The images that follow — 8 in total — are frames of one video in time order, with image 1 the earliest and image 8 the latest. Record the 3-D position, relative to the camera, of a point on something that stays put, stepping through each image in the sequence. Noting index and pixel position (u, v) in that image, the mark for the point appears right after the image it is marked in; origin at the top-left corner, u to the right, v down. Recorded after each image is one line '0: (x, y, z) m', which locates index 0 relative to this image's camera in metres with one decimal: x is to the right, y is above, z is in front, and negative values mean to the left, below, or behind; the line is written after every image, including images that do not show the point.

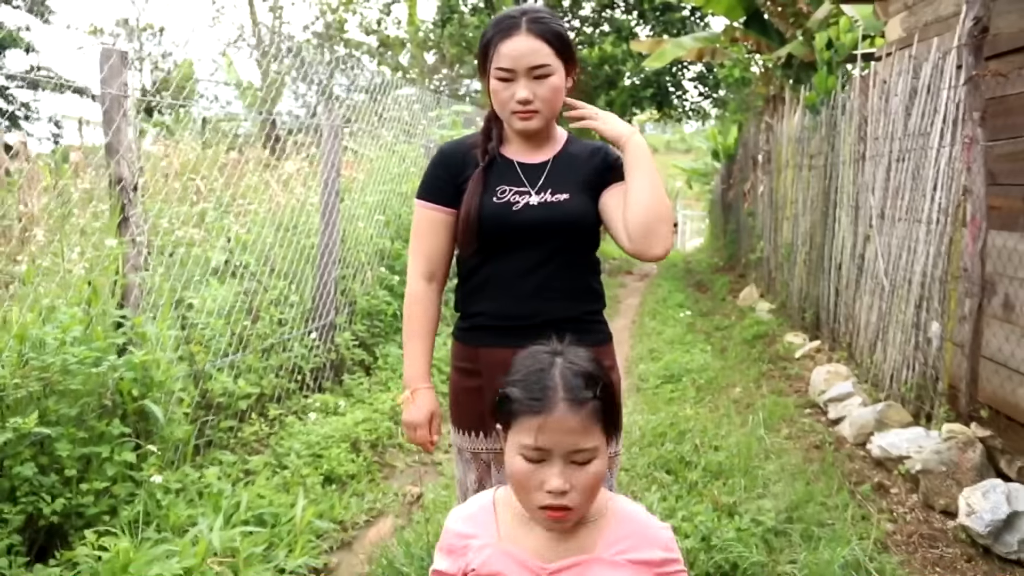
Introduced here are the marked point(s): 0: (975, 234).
0: (+2.1, +0.2, +4.3) m
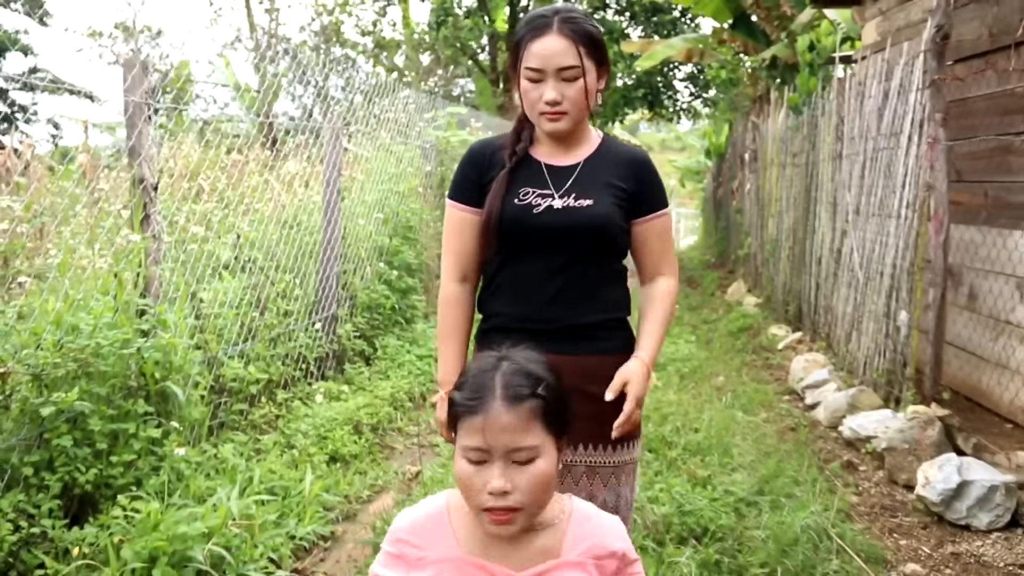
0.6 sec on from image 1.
0: (+2.0, +0.3, +4.6) m
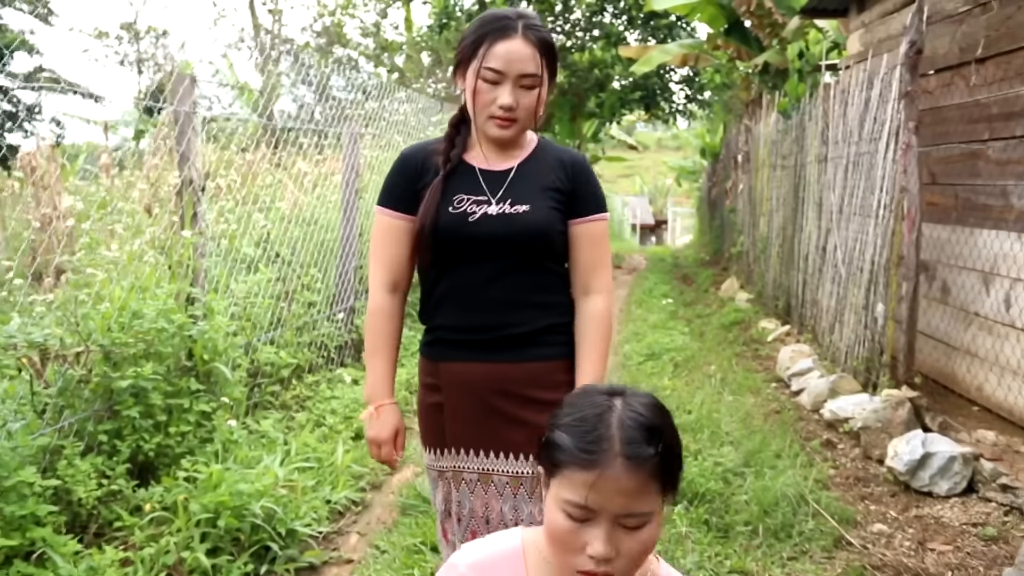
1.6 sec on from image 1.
0: (+2.1, +0.3, +5.1) m
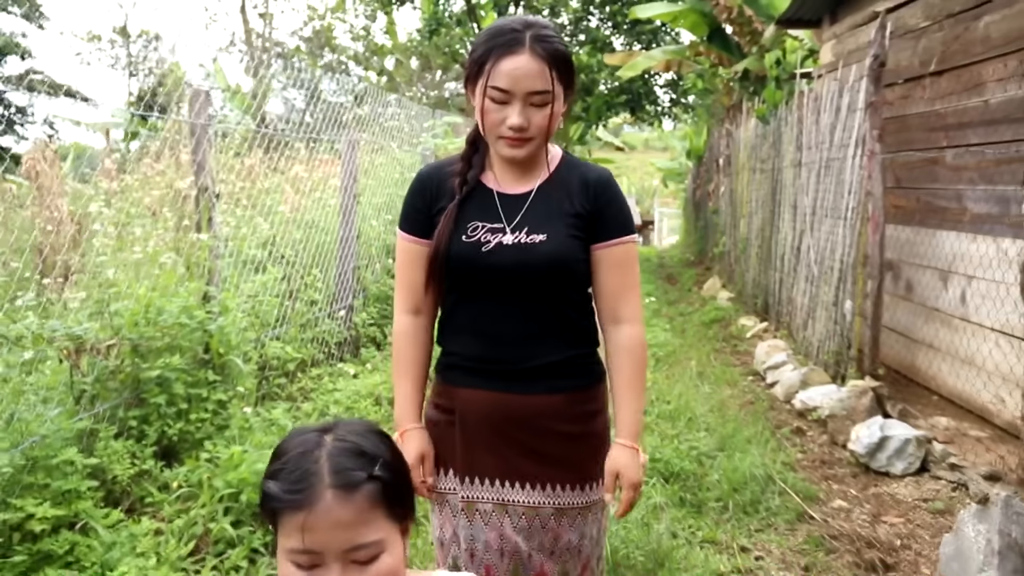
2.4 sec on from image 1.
0: (+2.0, +0.3, +5.4) m
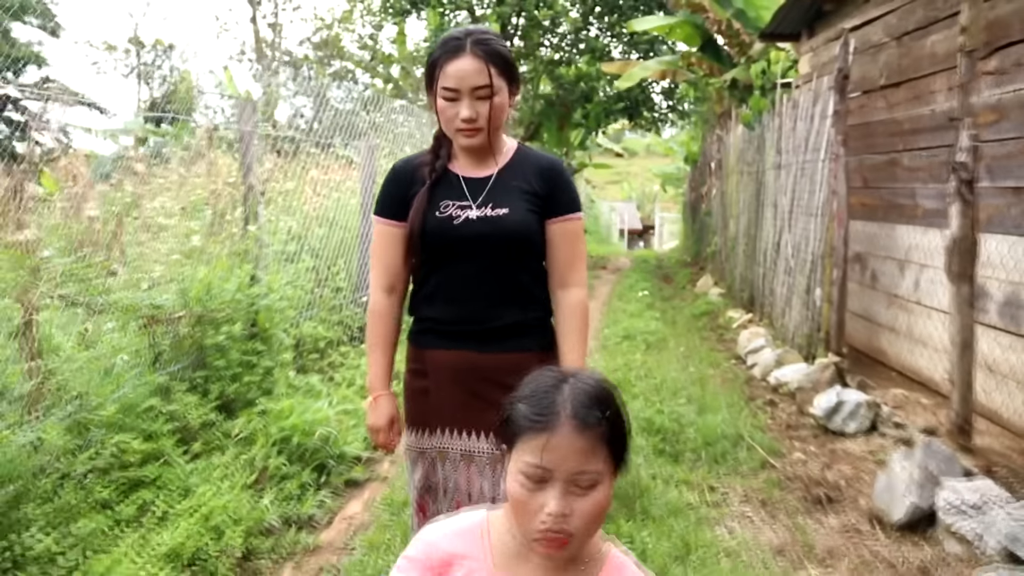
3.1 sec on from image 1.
0: (+2.0, +0.4, +6.1) m
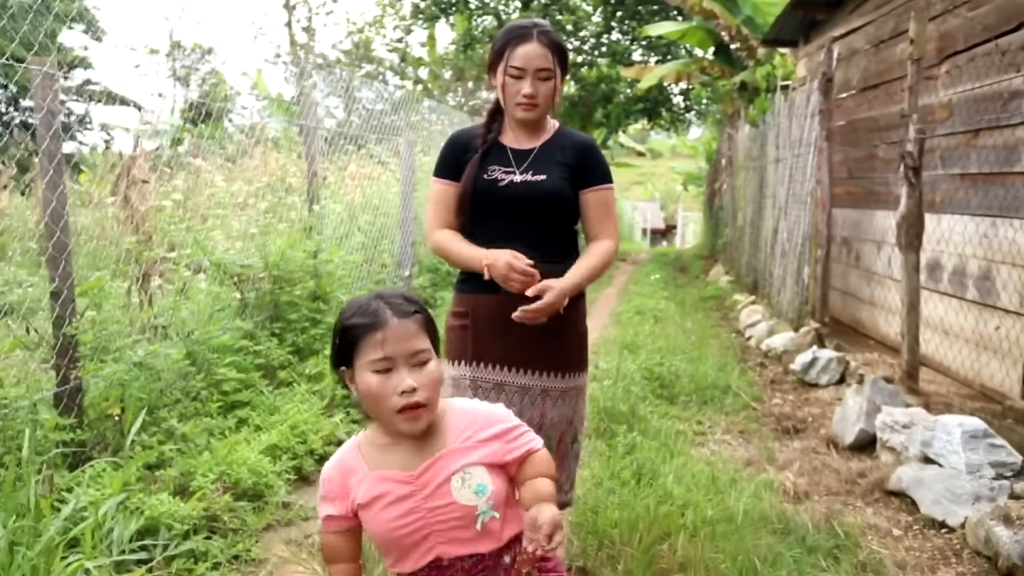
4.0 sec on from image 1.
0: (+2.2, +0.6, +6.9) m
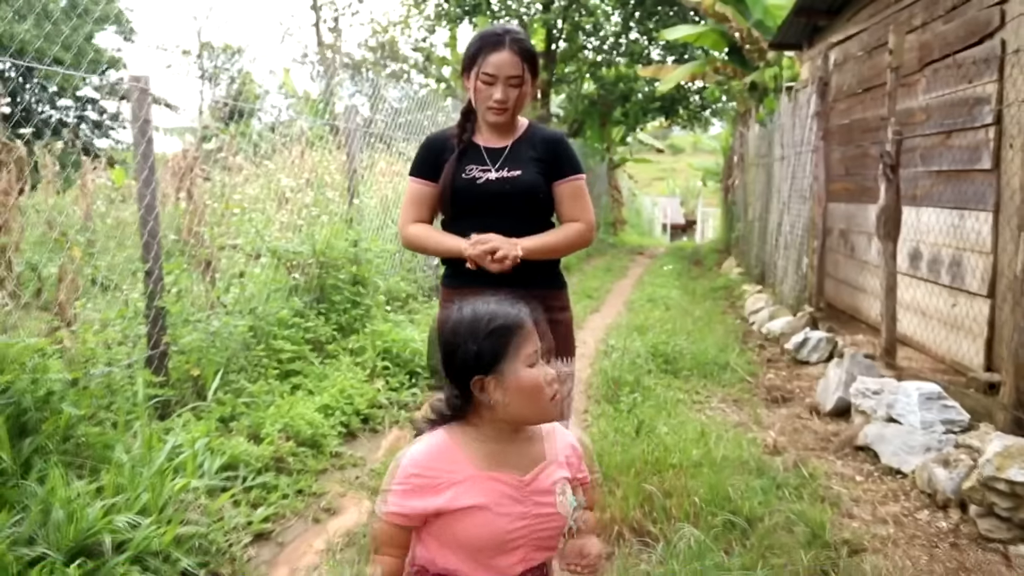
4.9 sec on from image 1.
0: (+2.4, +0.7, +7.5) m
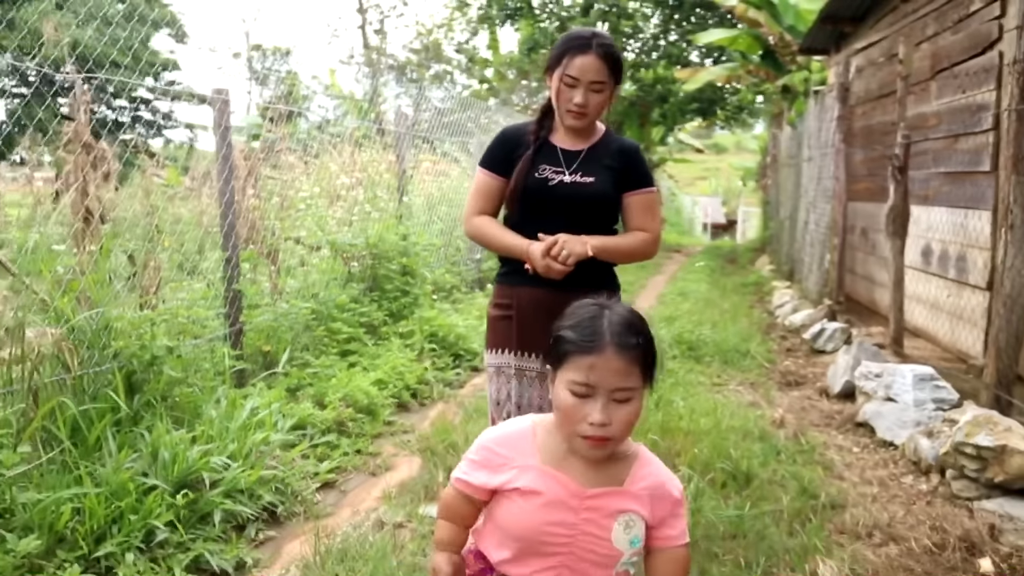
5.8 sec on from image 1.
0: (+2.7, +0.7, +7.9) m
